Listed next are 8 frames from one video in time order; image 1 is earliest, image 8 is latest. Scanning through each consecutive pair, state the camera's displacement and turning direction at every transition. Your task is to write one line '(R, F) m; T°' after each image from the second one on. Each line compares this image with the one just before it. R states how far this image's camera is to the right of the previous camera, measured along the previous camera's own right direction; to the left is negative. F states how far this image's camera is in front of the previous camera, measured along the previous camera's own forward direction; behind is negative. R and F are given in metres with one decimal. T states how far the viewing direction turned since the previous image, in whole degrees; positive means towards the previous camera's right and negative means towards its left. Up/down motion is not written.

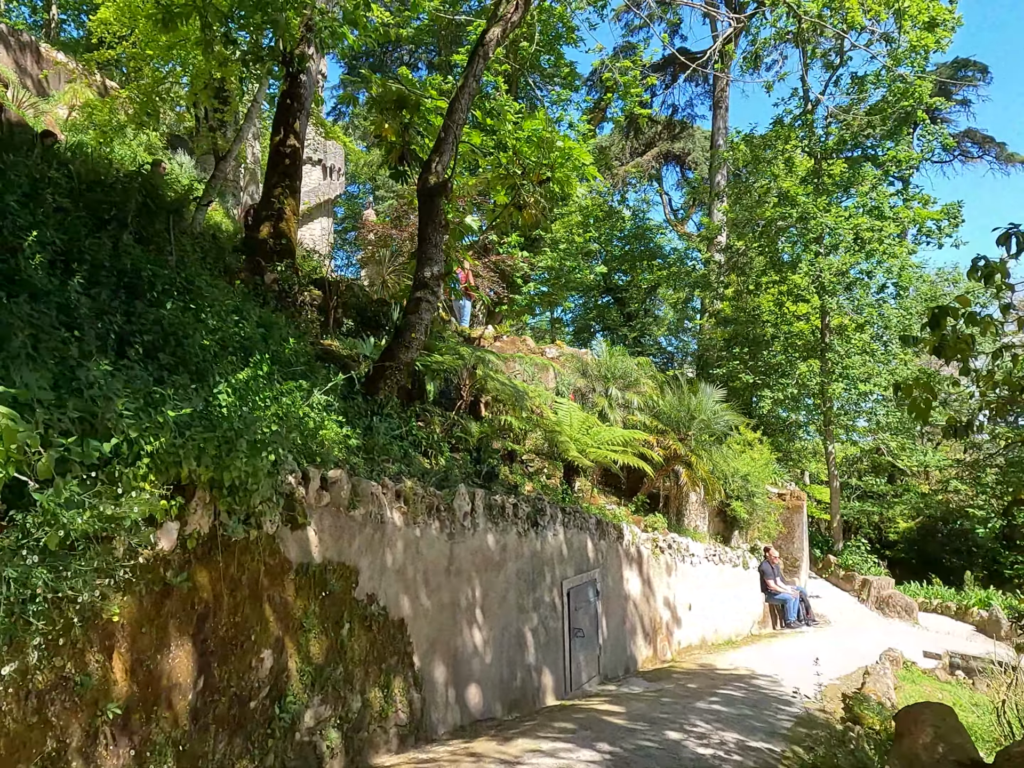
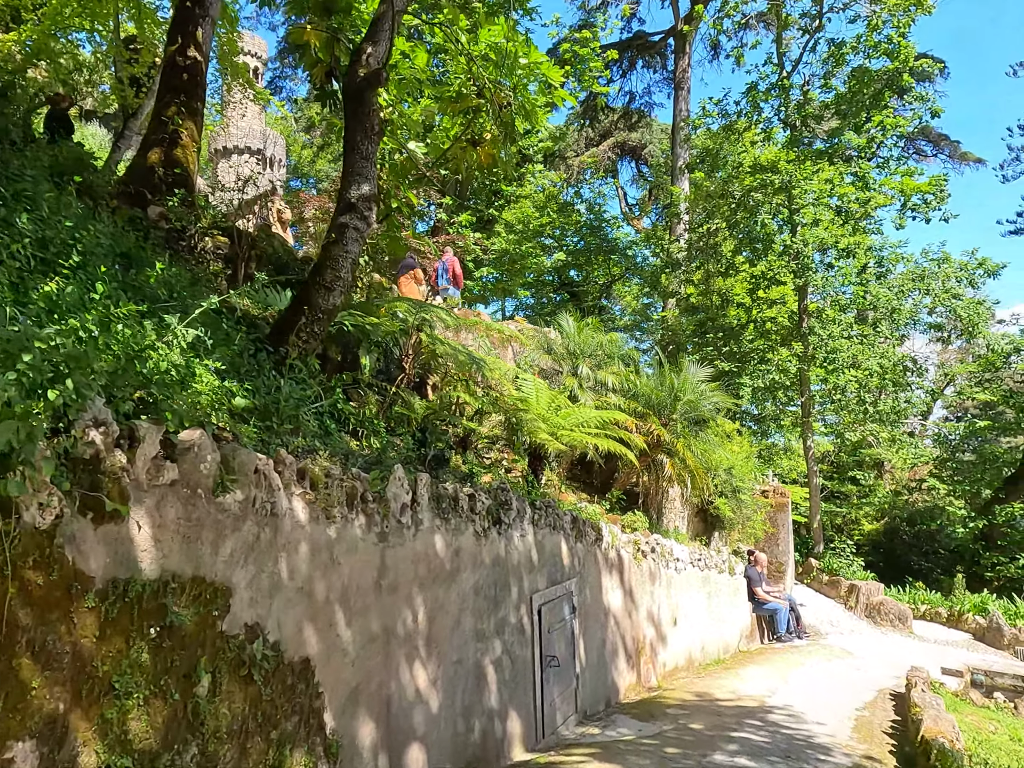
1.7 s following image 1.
(0.0, +1.6) m; +4°
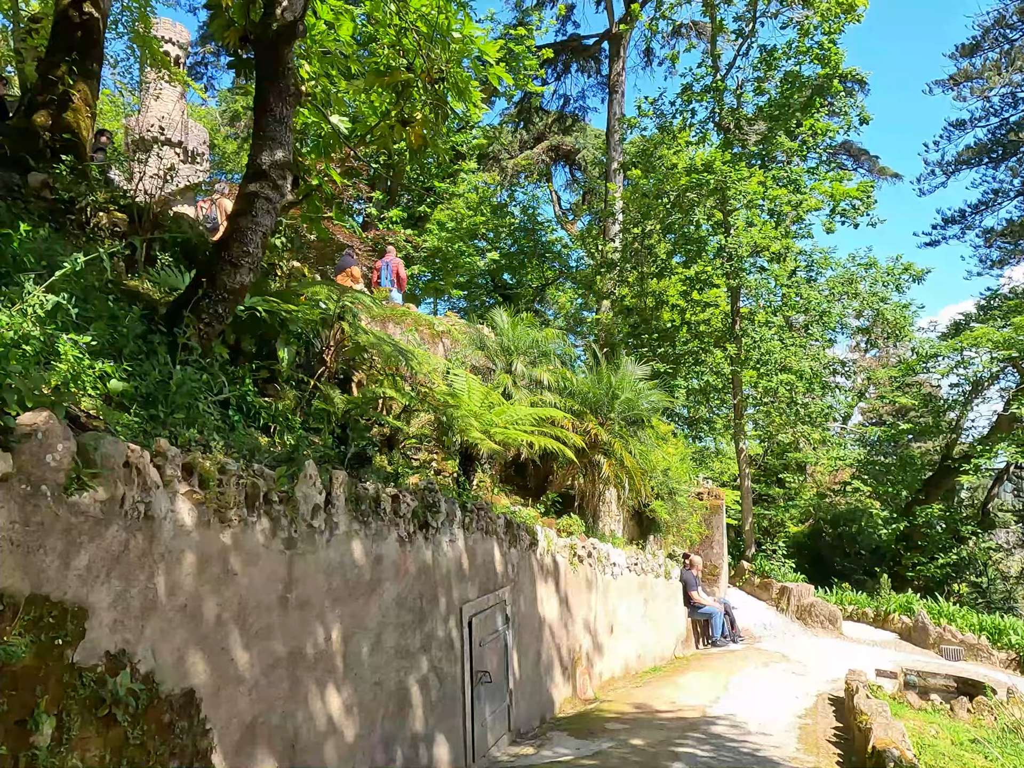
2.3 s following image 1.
(0.0, +0.5) m; +5°
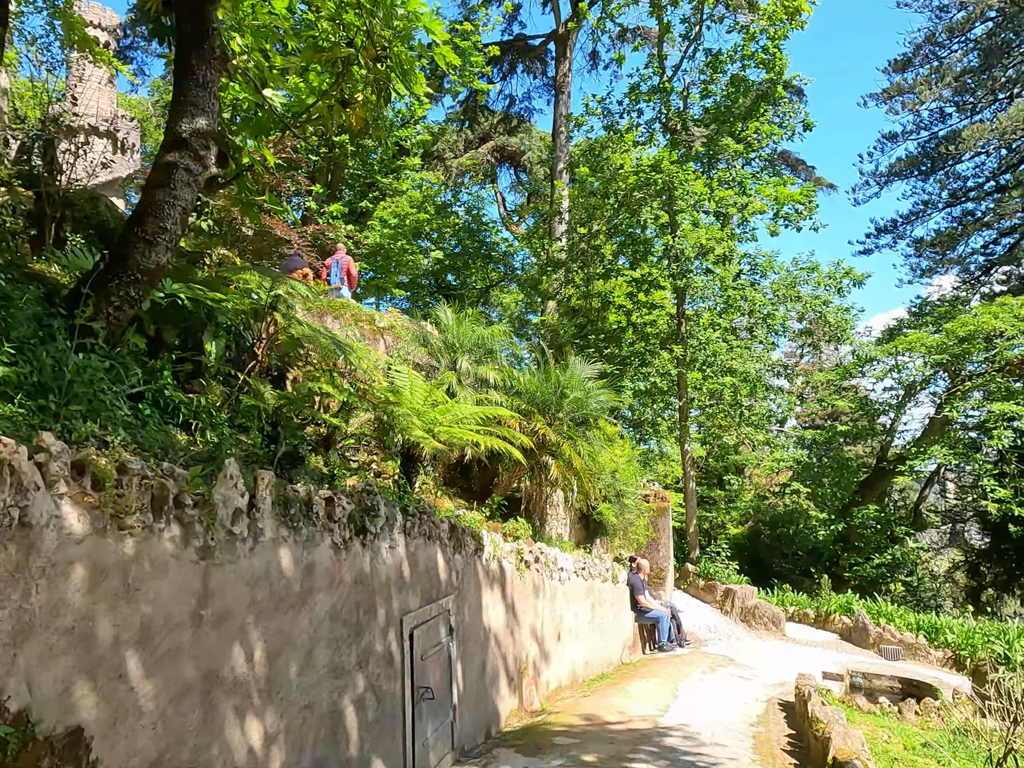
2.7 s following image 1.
(0.0, +0.3) m; +4°
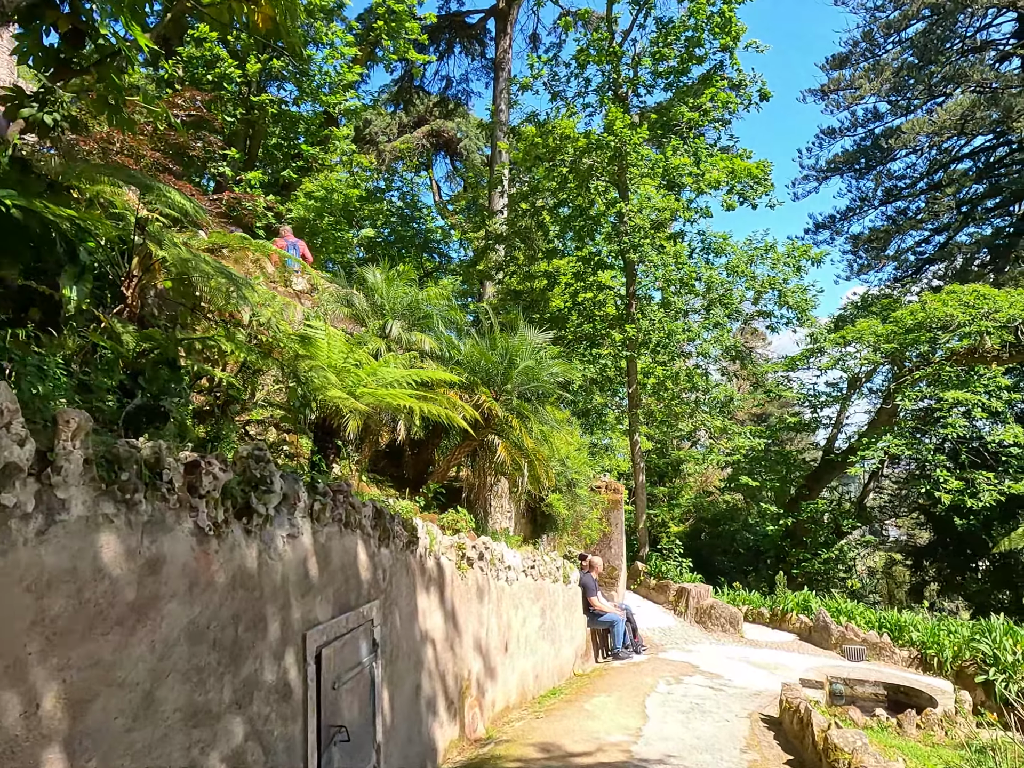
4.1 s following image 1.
(-0.1, +1.2) m; +5°
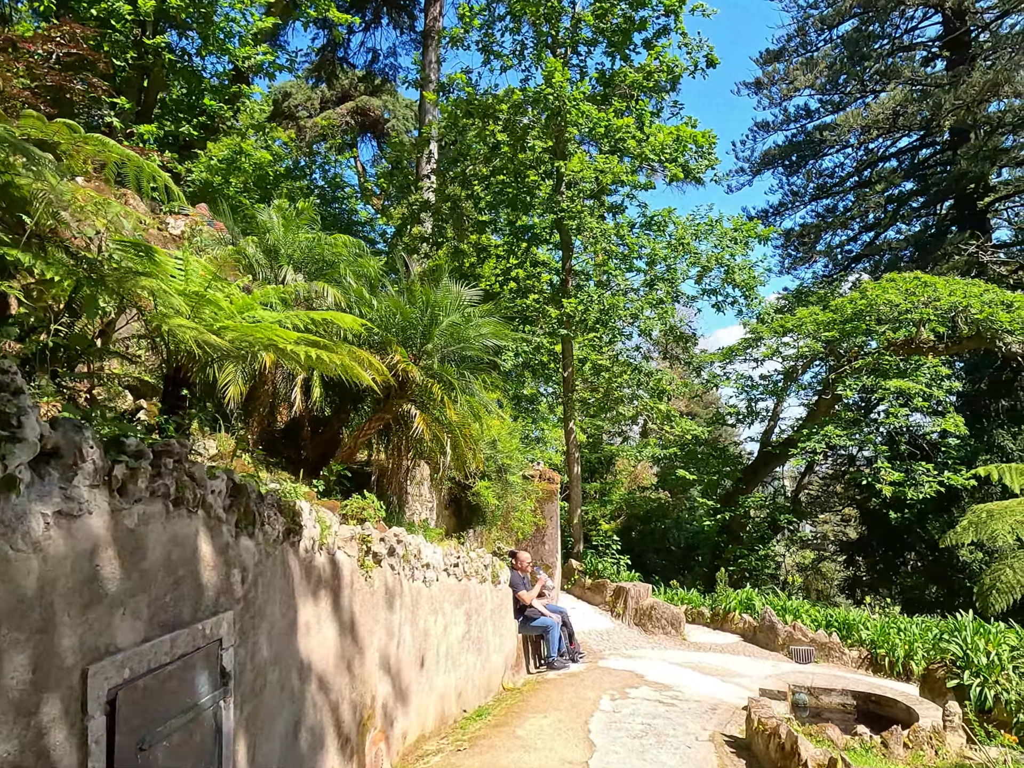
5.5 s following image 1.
(+0.1, +1.1) m; +5°
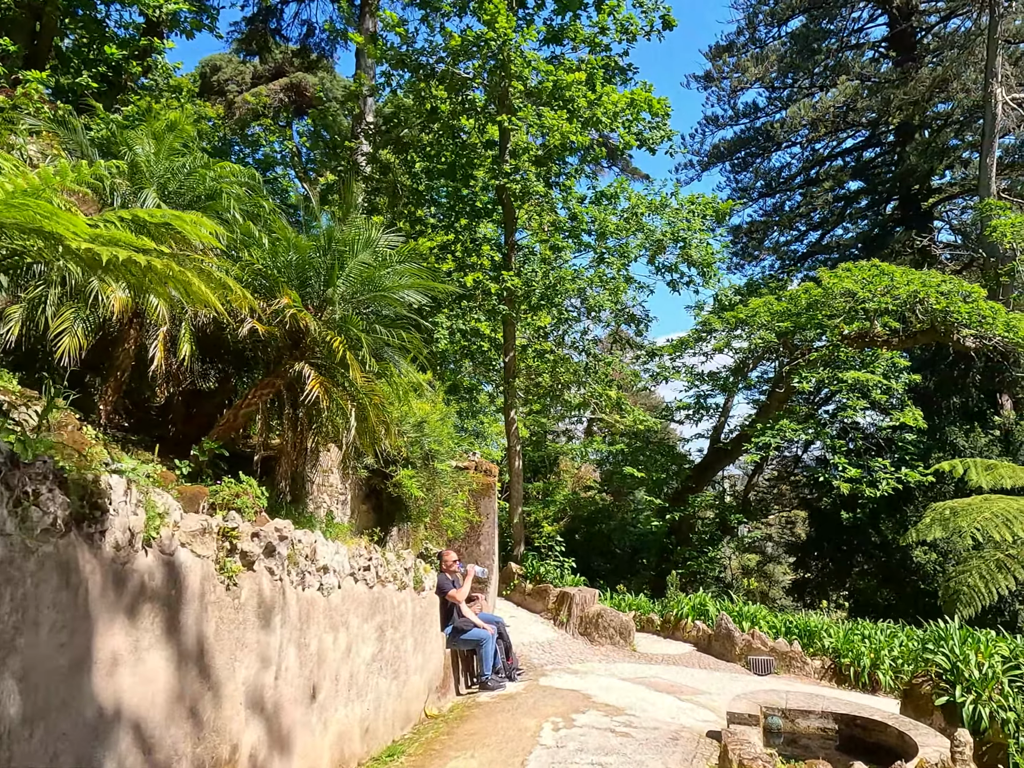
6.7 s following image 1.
(+0.1, +1.1) m; +4°
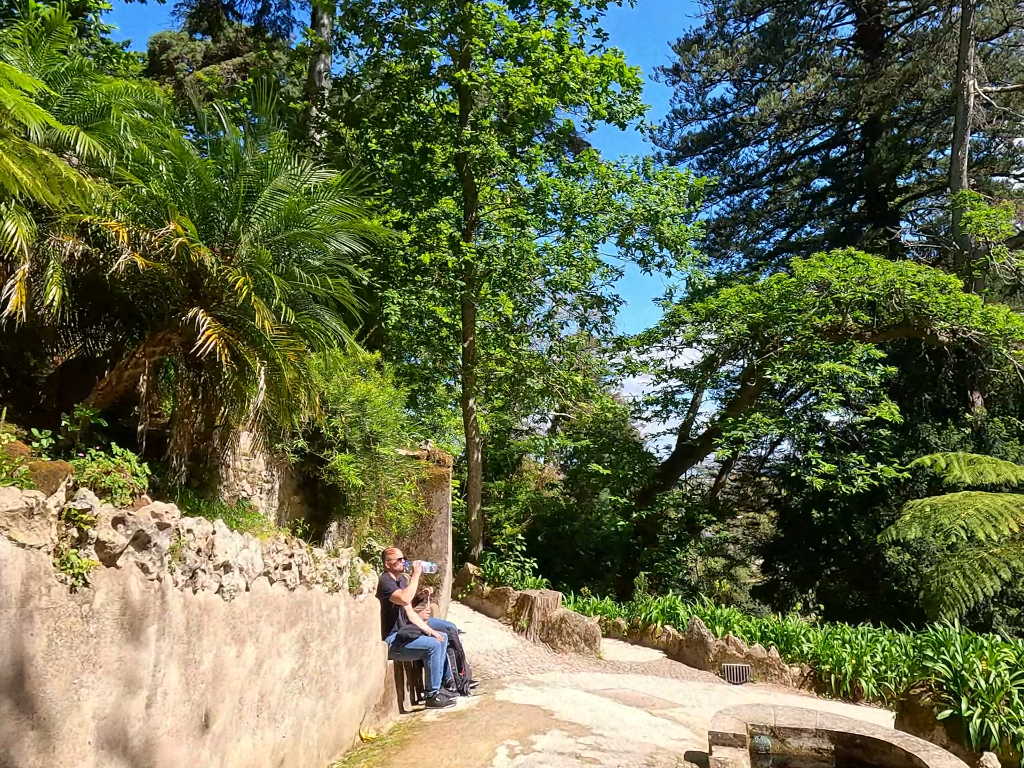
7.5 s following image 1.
(+0.1, +0.8) m; +3°
